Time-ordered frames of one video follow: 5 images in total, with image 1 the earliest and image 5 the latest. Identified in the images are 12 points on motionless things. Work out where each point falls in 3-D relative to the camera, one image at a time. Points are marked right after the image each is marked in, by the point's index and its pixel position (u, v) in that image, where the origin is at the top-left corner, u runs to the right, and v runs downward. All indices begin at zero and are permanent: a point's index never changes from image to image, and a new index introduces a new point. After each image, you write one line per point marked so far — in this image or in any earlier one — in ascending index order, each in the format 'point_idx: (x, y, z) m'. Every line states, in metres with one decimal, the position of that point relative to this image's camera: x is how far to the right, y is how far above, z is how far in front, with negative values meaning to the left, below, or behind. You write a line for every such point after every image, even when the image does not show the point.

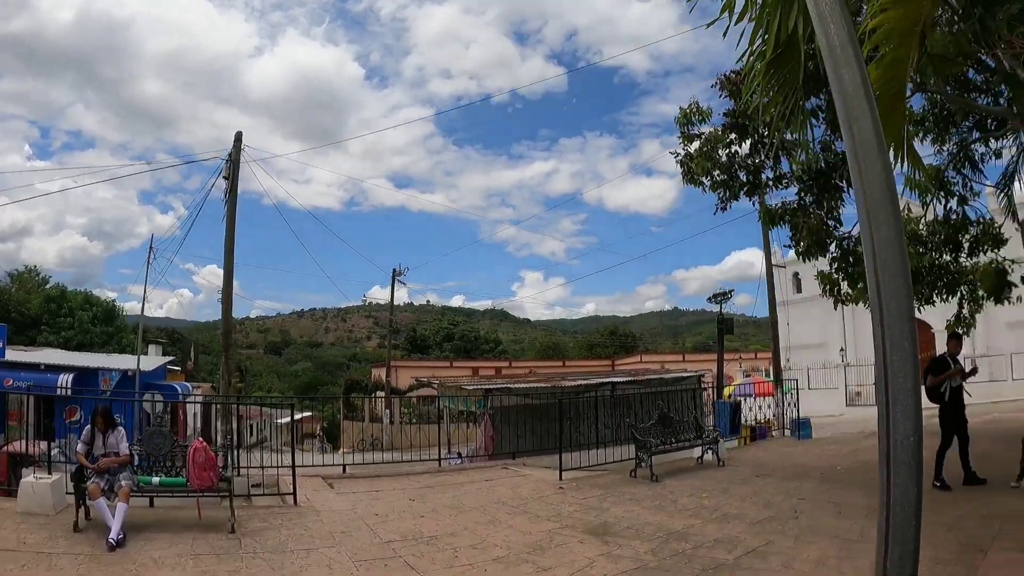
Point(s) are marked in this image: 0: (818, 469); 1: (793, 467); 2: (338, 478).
0: (+3.5, -2.1, +7.7) m
1: (+3.3, -2.1, +8.0) m
2: (-2.4, -2.6, +9.3) m
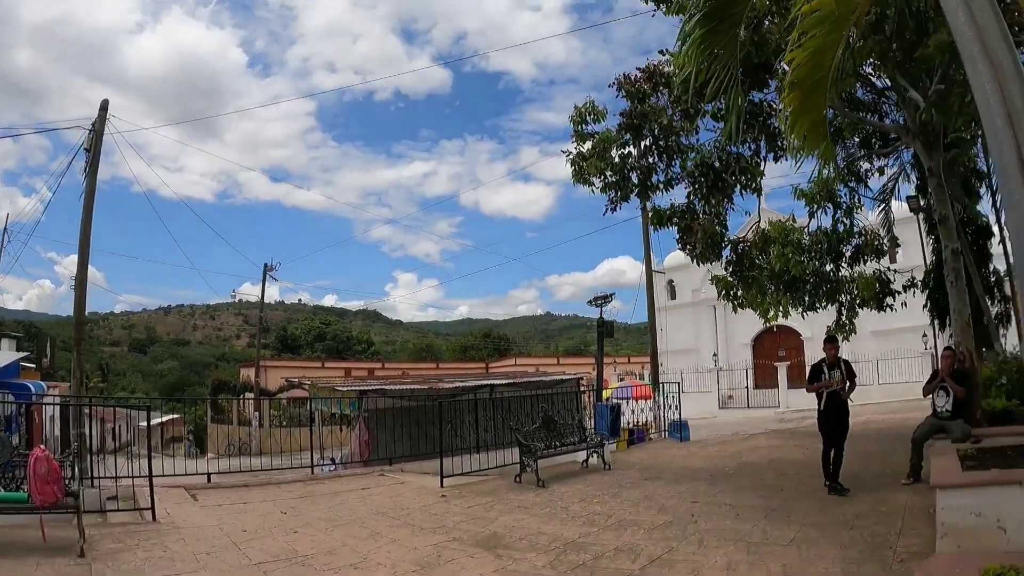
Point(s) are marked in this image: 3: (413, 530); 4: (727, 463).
0: (+2.2, -2.1, +7.8) m
1: (+2.0, -2.1, +8.0) m
2: (-3.9, -2.5, +8.3) m
3: (-0.8, -1.9, +5.4) m
4: (+2.6, -2.2, +8.4) m
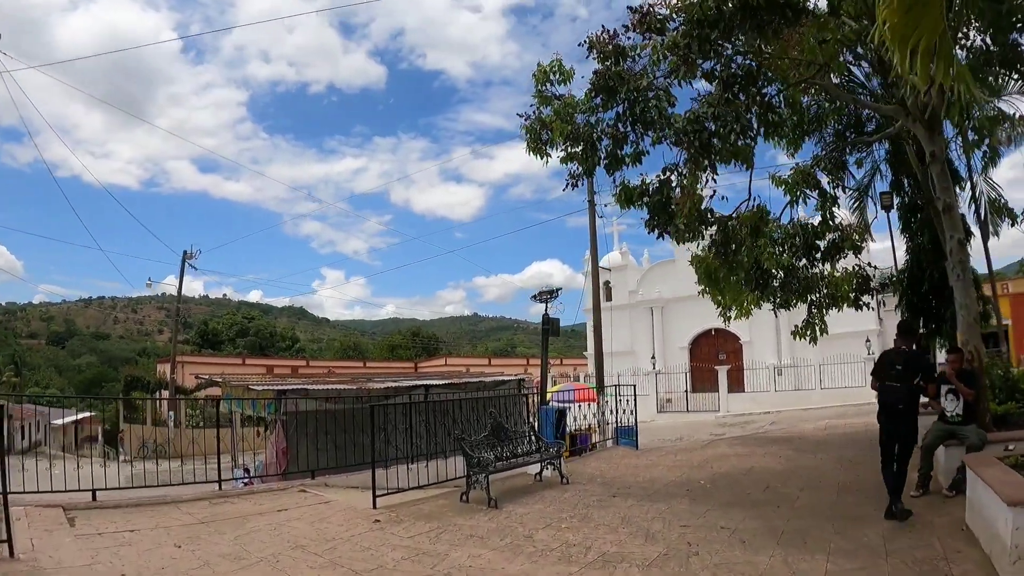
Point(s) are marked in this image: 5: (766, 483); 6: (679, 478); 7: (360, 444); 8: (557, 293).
0: (+1.7, -2.0, +6.9) m
1: (+1.4, -2.0, +7.1) m
2: (-4.4, -2.2, +6.8) m
3: (-1.1, -1.7, +4.2) m
4: (+2.0, -2.1, +7.5) m
5: (+2.5, -2.0, +6.9) m
6: (+1.8, -2.1, +7.4) m
7: (-2.5, -2.6, +11.4) m
8: (+1.0, -0.1, +14.3) m
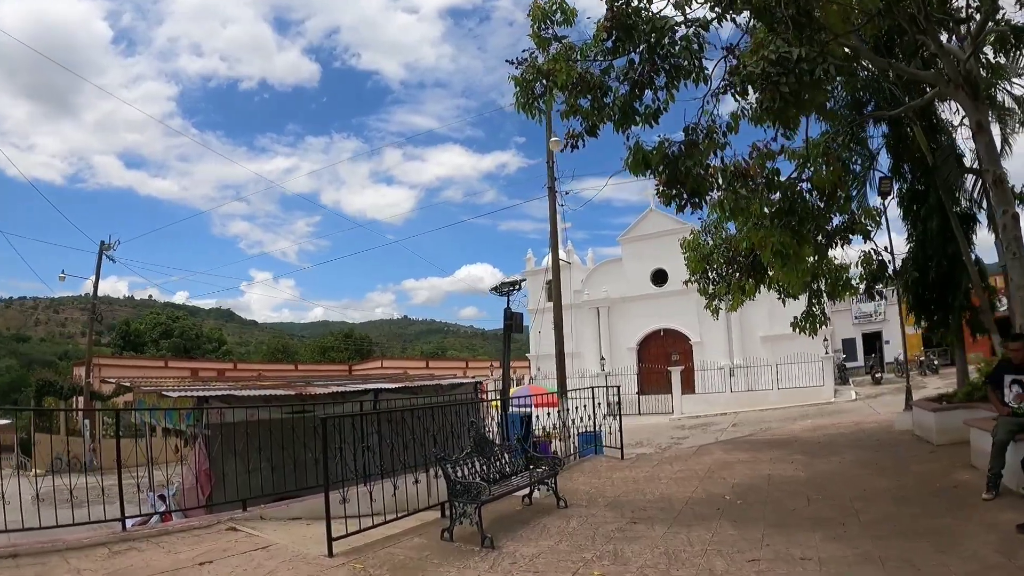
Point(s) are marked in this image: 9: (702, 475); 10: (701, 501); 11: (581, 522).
0: (+1.6, -1.9, +5.7) m
1: (+1.3, -1.9, +5.9) m
2: (-4.5, -2.0, +5.1) m
3: (-0.9, -1.6, +2.8) m
4: (+1.9, -1.9, +6.4) m
5: (+2.5, -1.8, +5.8) m
6: (+1.6, -1.9, +6.2) m
7: (-3.0, -2.5, +9.8) m
8: (+0.2, 0.0, +13.0) m
9: (+2.0, -2.0, +7.2) m
10: (+1.6, -1.9, +5.8) m
11: (+0.6, -1.9, +5.4) m
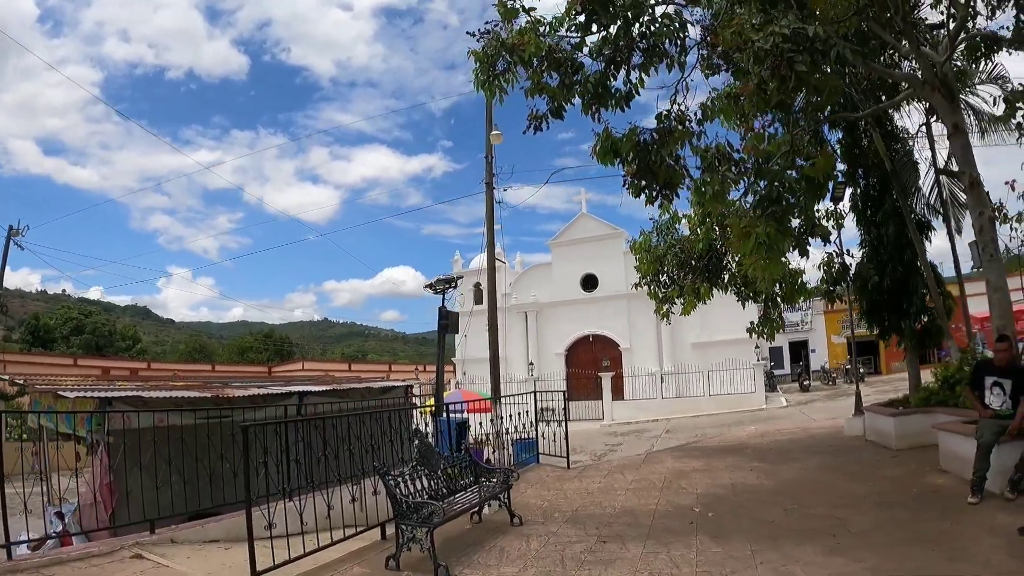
0: (+1.2, -1.8, +5.3) m
1: (+0.9, -1.9, +5.4) m
2: (-4.8, -1.9, +4.0) m
3: (-0.9, -1.5, +2.1) m
4: (+1.4, -1.9, +6.0) m
5: (+2.1, -1.8, +5.4) m
6: (+1.2, -1.9, +5.7) m
7: (-3.8, -2.4, +8.8) m
8: (-0.9, 0.0, +12.4) m
9: (+1.4, -2.0, +6.8) m
10: (+1.2, -1.9, +5.4) m
11: (+0.2, -1.8, +4.8) m
